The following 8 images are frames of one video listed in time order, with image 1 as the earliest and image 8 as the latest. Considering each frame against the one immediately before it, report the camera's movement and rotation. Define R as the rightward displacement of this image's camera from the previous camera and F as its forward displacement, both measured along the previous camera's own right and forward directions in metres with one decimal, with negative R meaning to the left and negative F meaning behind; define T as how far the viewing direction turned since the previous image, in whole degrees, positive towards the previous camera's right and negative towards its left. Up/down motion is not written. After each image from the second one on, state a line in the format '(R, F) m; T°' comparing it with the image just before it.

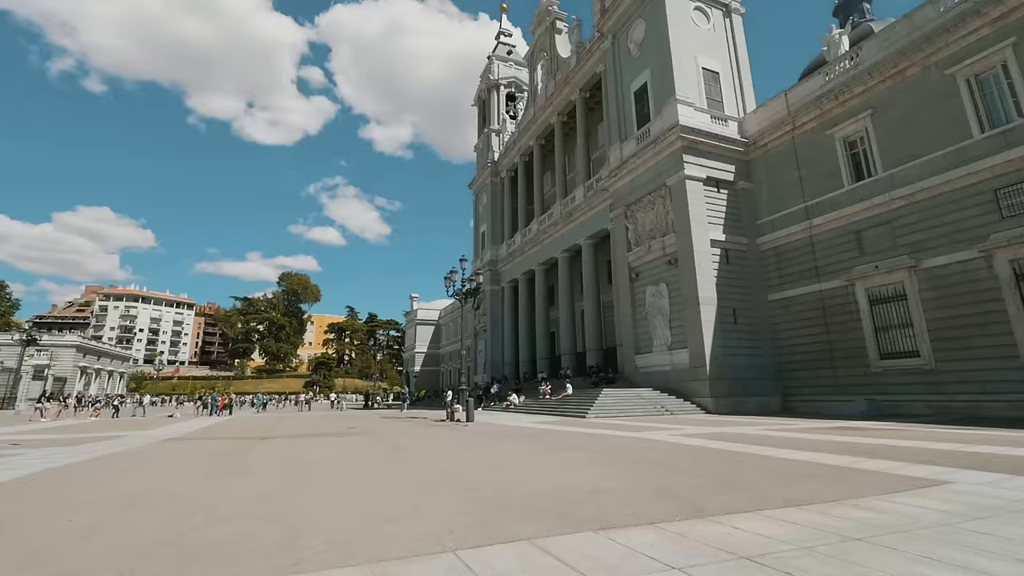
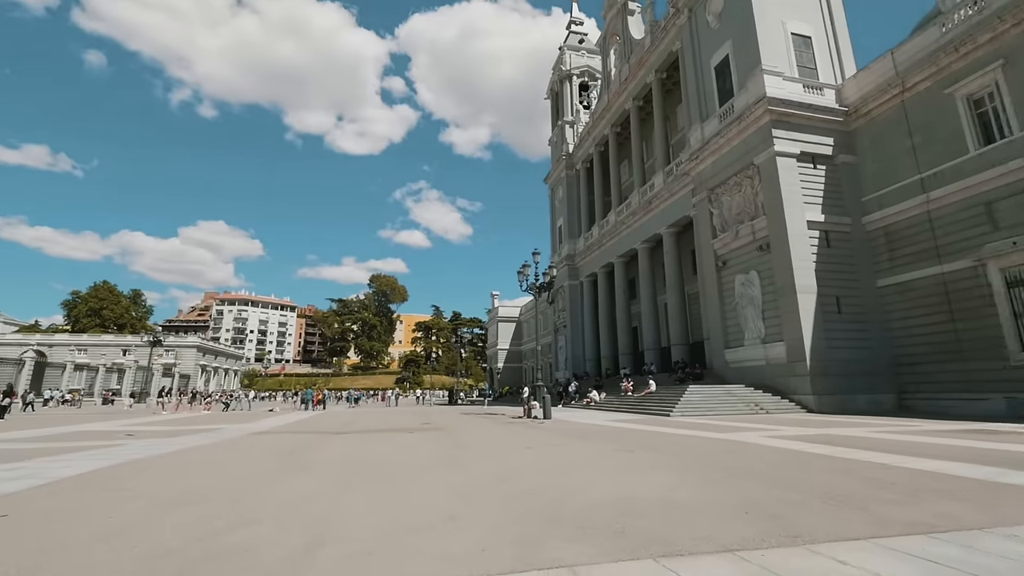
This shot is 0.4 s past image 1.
(+0.2, +0.3) m; -9°
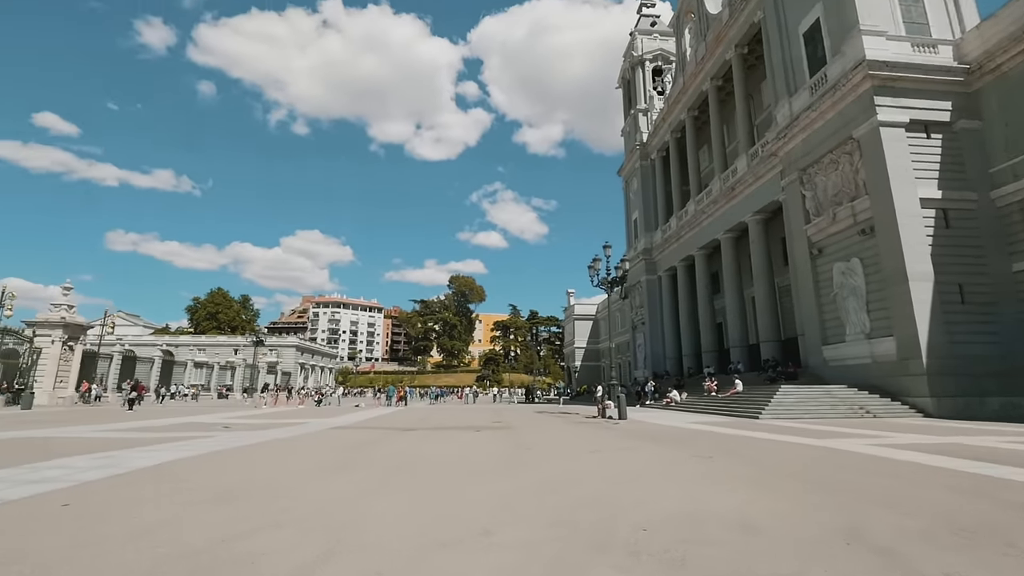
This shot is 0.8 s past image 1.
(+0.2, +0.3) m; -9°
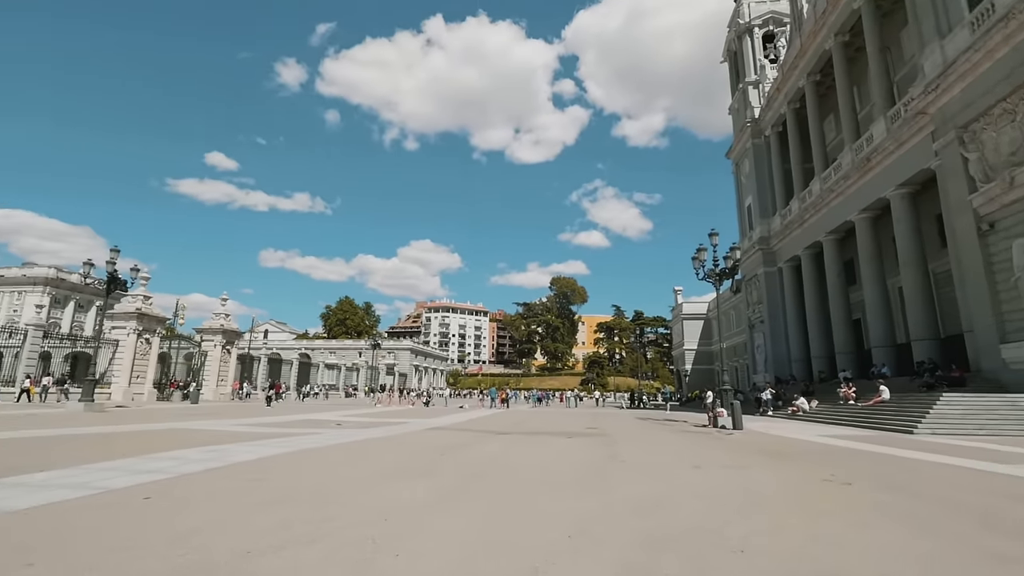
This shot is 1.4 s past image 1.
(+0.3, +0.7) m; -12°
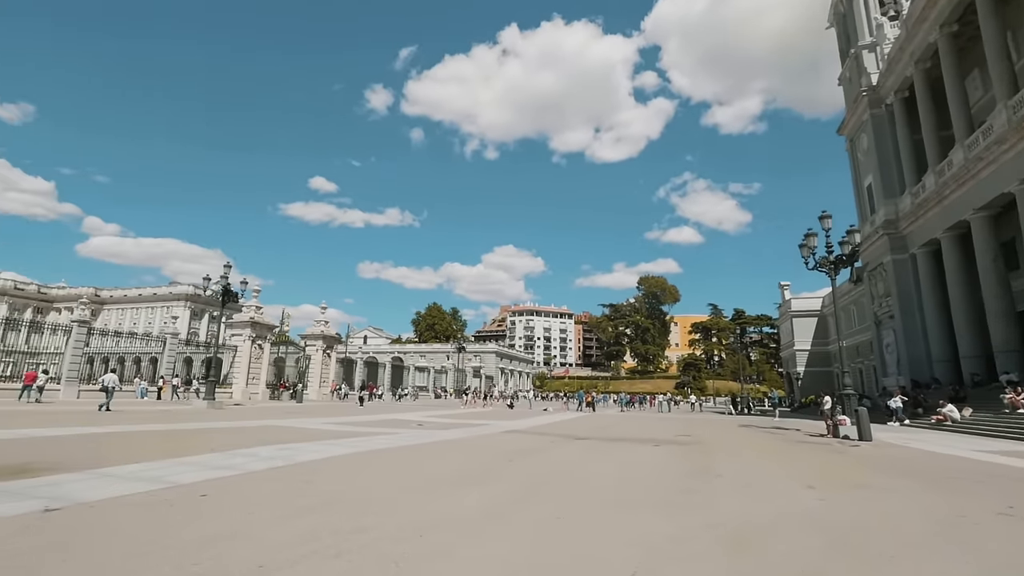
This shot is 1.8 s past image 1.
(+0.1, +0.8) m; -9°
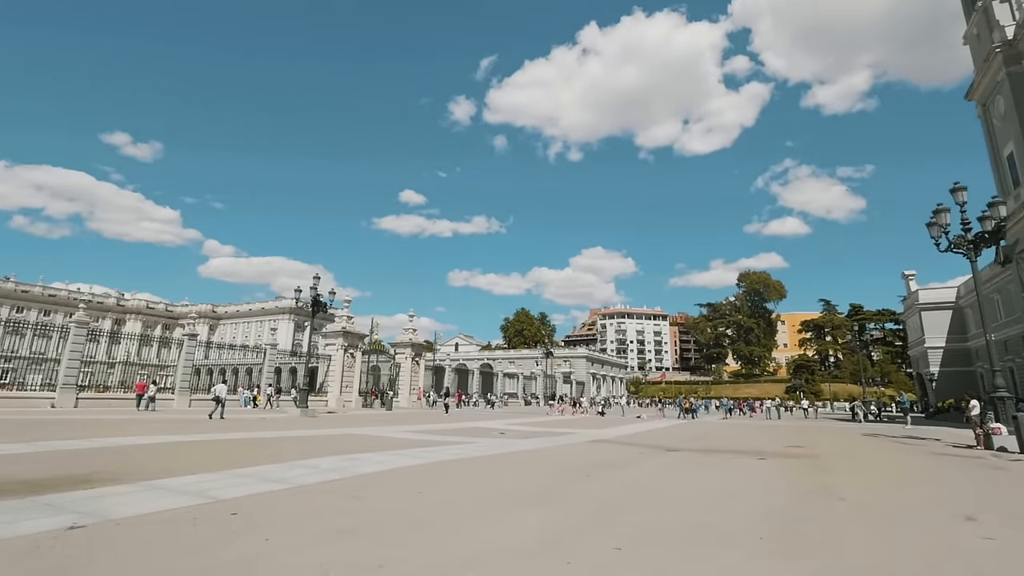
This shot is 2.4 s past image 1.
(+0.3, +0.9) m; -10°
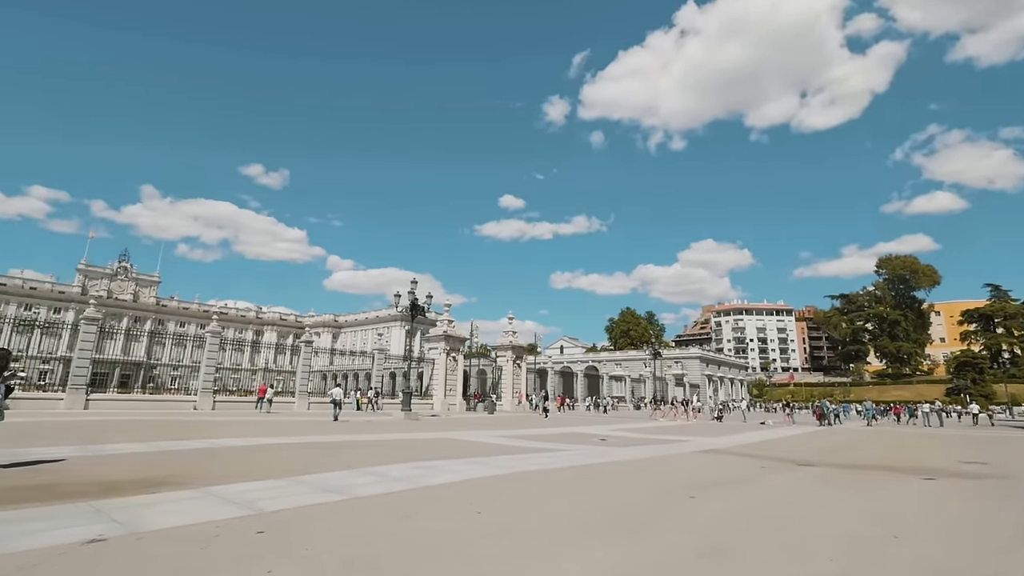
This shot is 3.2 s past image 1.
(+0.3, +0.9) m; -12°
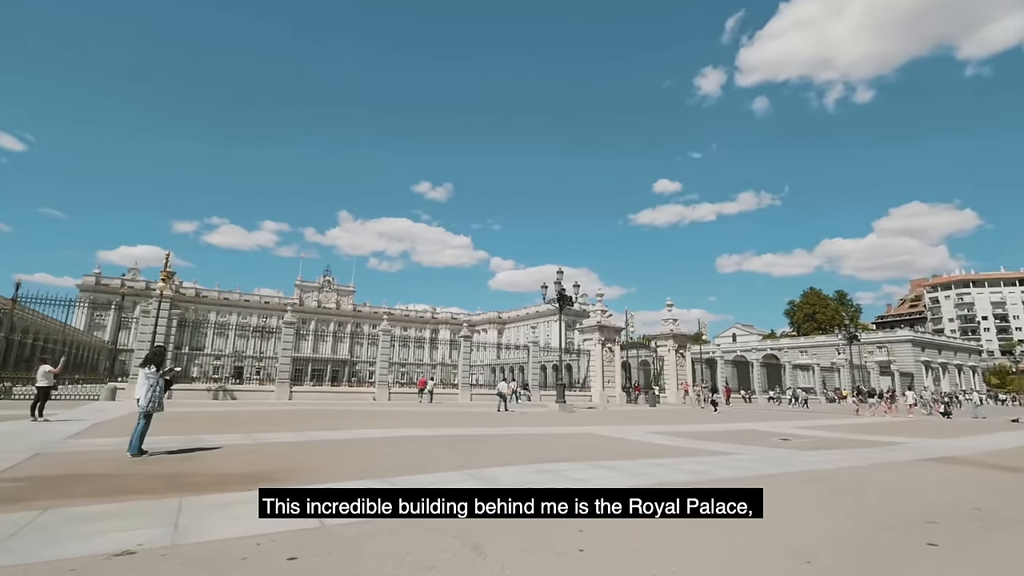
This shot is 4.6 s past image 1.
(+0.3, +1.1) m; -17°
